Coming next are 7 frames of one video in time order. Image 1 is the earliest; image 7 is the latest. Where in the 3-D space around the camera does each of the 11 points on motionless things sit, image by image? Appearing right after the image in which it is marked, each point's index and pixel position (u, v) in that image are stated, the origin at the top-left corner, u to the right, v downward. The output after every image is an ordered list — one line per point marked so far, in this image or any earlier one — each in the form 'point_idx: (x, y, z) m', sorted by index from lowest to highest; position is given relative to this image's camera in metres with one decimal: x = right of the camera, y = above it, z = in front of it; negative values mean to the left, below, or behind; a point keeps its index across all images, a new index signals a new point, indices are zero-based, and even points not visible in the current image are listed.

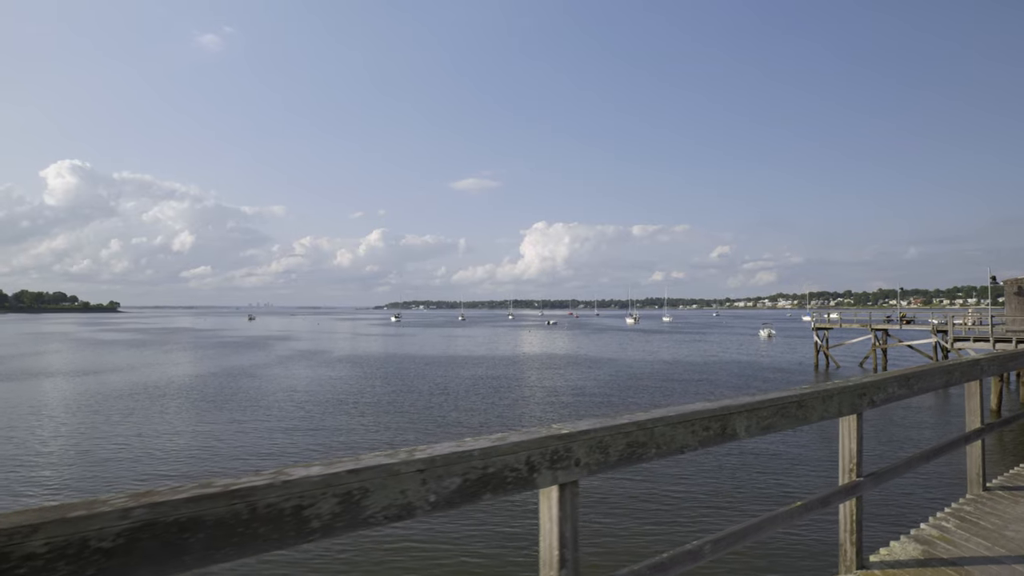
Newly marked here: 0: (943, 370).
0: (+2.8, -0.5, +4.0) m
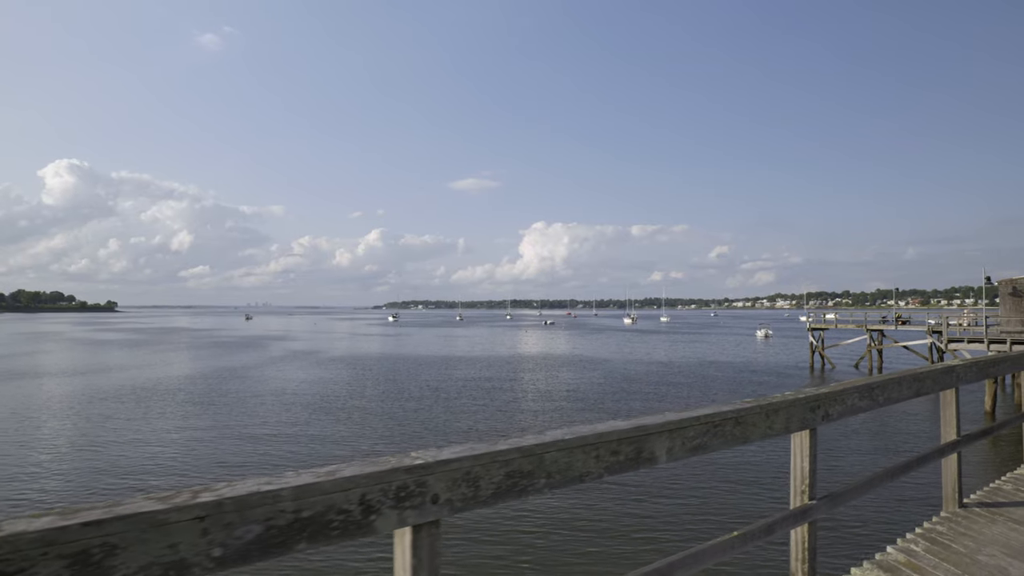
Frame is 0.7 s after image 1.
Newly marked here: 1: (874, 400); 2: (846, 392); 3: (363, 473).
0: (+2.4, -0.5, +3.6) m
1: (+2.0, -0.6, +3.3) m
2: (+1.7, -0.5, +3.1) m
3: (-0.4, -0.5, +1.5) m
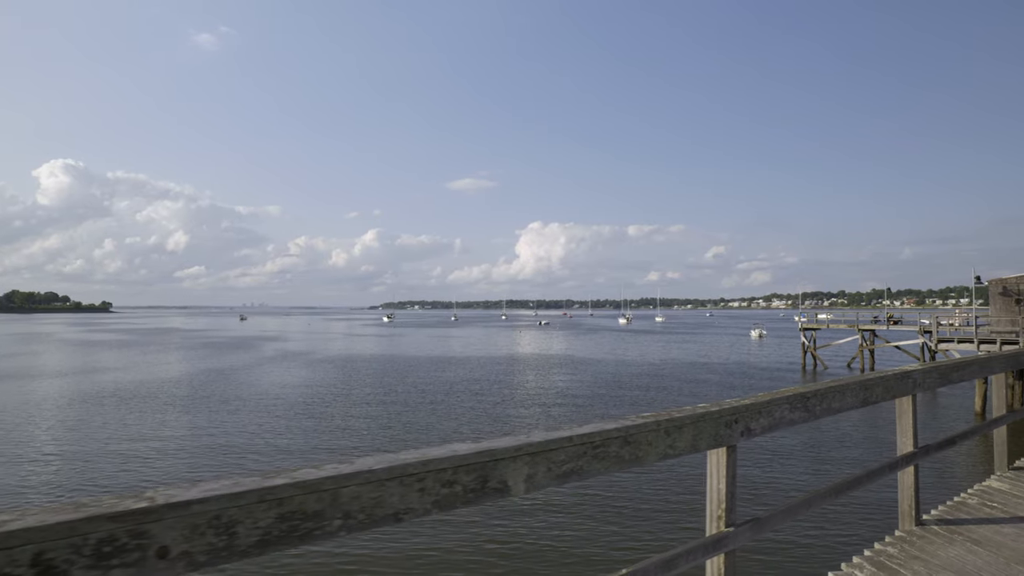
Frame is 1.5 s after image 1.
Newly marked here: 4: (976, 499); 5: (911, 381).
0: (+1.9, -0.5, +3.3) m
1: (+1.4, -0.6, +2.9) m
2: (+1.2, -0.5, +2.7) m
3: (-0.9, -0.5, +1.2) m
4: (+3.3, -1.5, +4.3) m
5: (+2.4, -0.6, +3.7) m
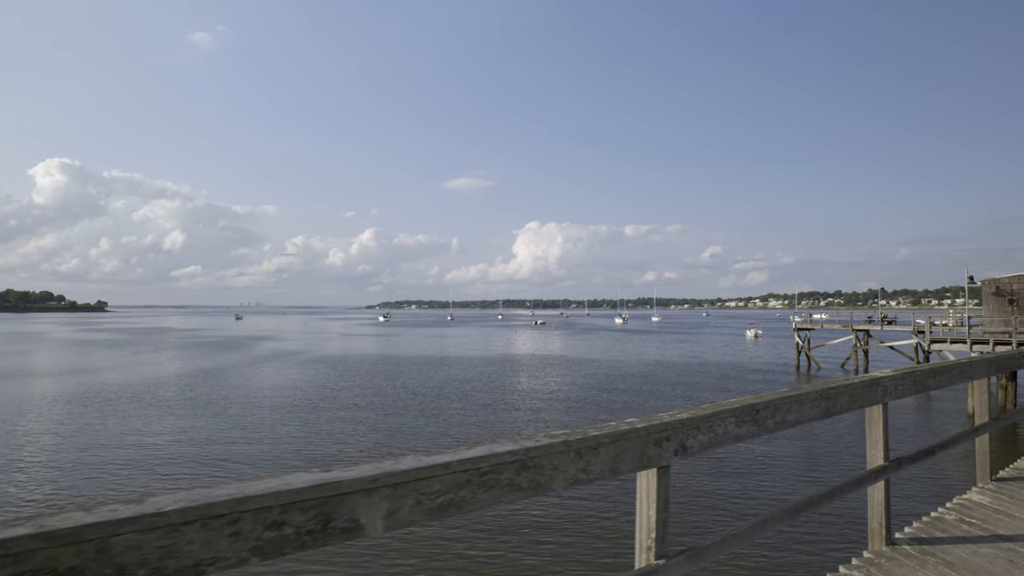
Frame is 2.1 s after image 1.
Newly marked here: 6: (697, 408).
0: (+1.5, -0.5, +2.9) m
1: (+1.1, -0.6, +2.6) m
2: (+0.8, -0.5, +2.4) m
3: (-1.3, -0.4, +0.8) m
4: (+2.9, -1.5, +4.0) m
5: (+2.1, -0.6, +3.4) m
6: (+0.7, -0.5, +2.4) m
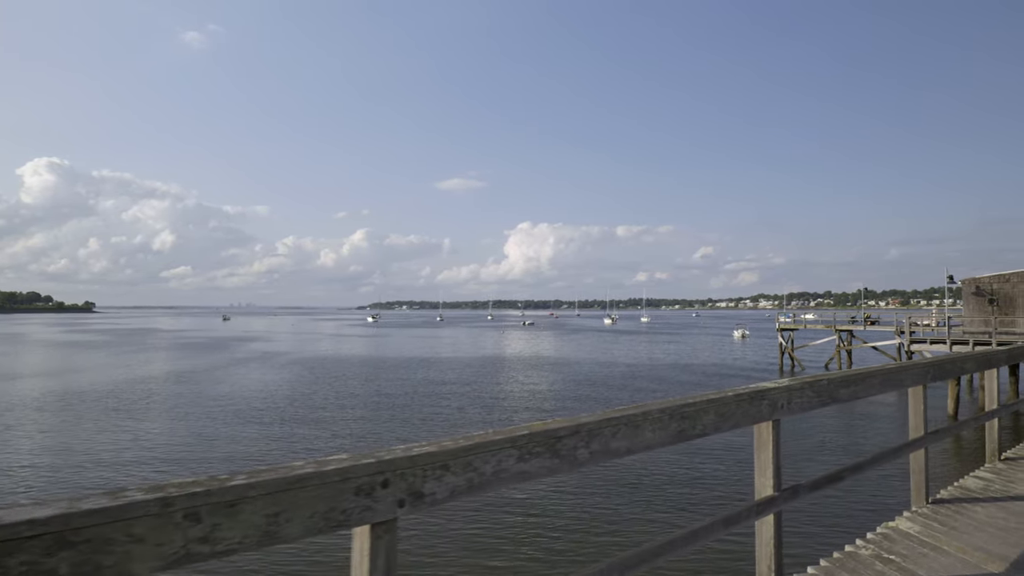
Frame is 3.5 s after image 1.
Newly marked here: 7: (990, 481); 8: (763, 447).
0: (+0.6, -0.5, +2.3) m
1: (+0.2, -0.5, +2.0) m
2: (-0.1, -0.5, +1.8) m
3: (-2.1, -0.4, +0.2) m
4: (+2.0, -1.5, +3.4) m
5: (+1.2, -0.5, +2.8) m
6: (-0.1, -0.4, +1.8) m
7: (+3.6, -1.5, +4.6) m
8: (+1.2, -0.7, +2.9) m
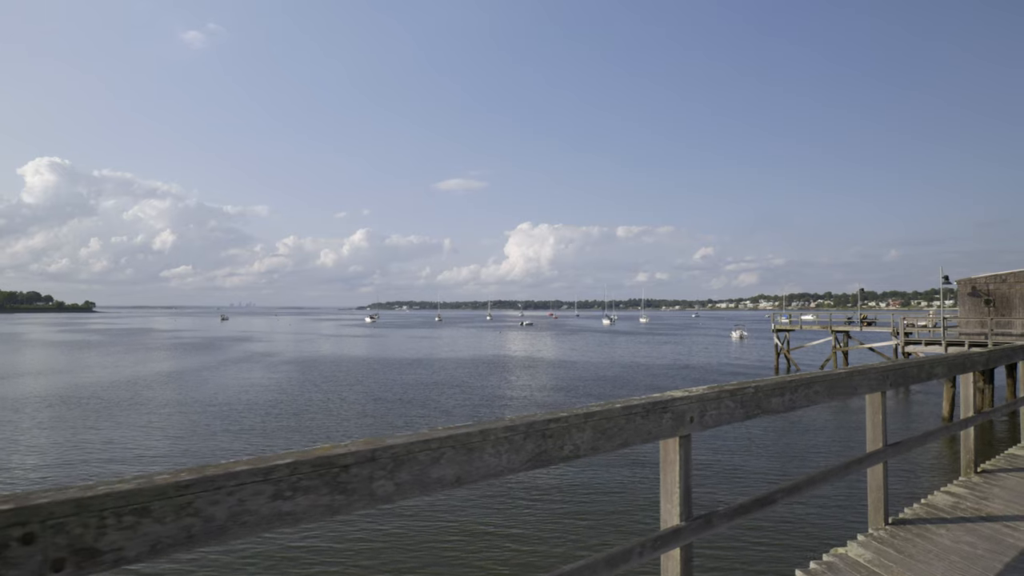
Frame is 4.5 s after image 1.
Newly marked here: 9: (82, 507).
0: (0.0, -0.4, +1.8) m
1: (-0.4, -0.5, +1.5) m
2: (-0.7, -0.4, +1.3) m
3: (-2.7, -0.3, -0.3) m
4: (+1.5, -1.4, +2.9) m
5: (+0.6, -0.5, +2.3) m
6: (-0.7, -0.4, +1.3) m
7: (+3.0, -1.4, +4.1) m
8: (+0.6, -0.7, +2.4) m
9: (-0.8, -0.4, +1.2) m
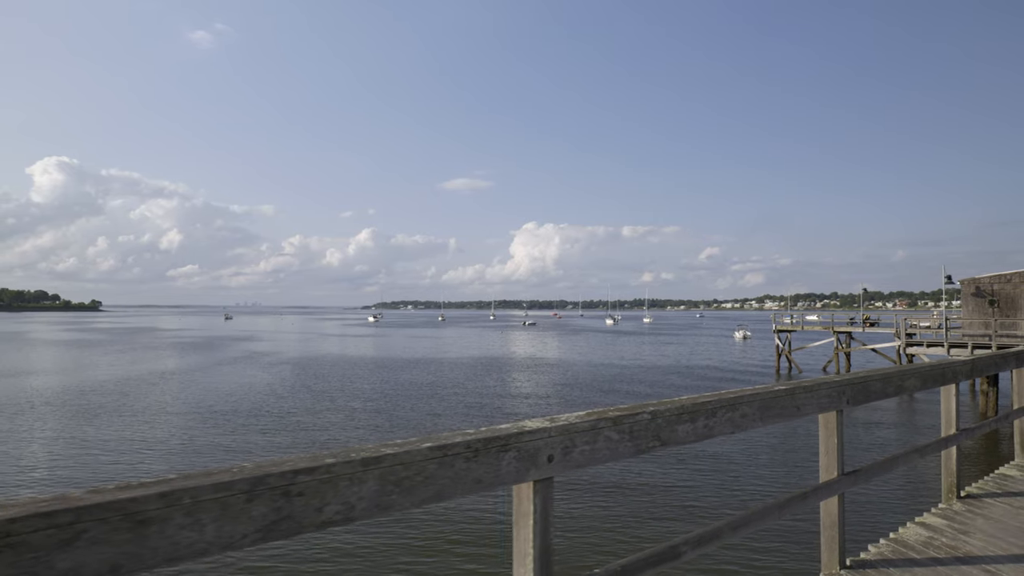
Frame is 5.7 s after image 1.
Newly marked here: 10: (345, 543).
0: (-0.6, -0.4, +1.3) m
1: (-1.0, -0.5, +1.0) m
2: (-1.2, -0.4, +0.8) m
3: (-3.3, -0.3, -0.8) m
4: (+0.9, -1.4, +2.4) m
5: (0.0, -0.5, +1.8) m
6: (-1.3, -0.4, +0.8) m
7: (+2.5, -1.4, +3.5) m
8: (0.0, -0.7, +1.8) m
9: (-1.4, -0.4, +0.6) m
10: (-3.4, -5.2, +12.2) m
